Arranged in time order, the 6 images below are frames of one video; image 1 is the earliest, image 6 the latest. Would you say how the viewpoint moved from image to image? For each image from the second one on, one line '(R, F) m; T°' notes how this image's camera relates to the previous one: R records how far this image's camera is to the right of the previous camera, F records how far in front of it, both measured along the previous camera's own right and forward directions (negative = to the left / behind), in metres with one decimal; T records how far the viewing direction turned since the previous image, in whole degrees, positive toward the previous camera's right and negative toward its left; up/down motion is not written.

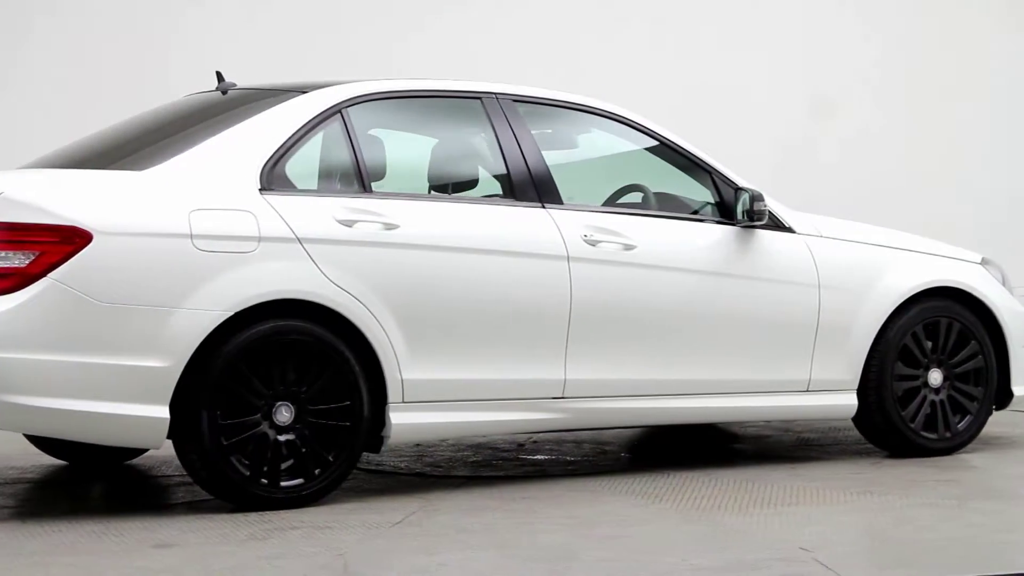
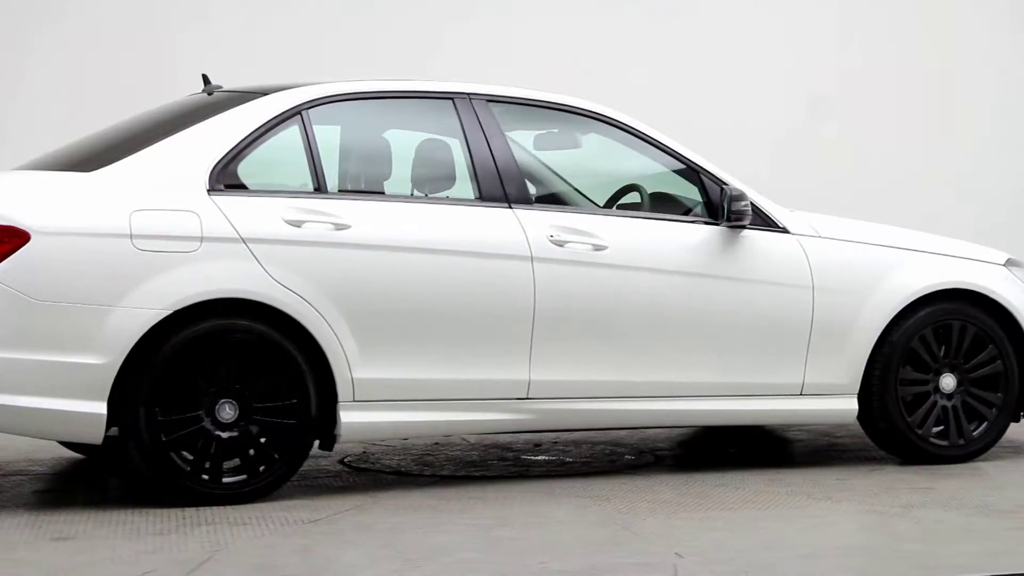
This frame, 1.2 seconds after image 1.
(+0.8, +0.1) m; -7°
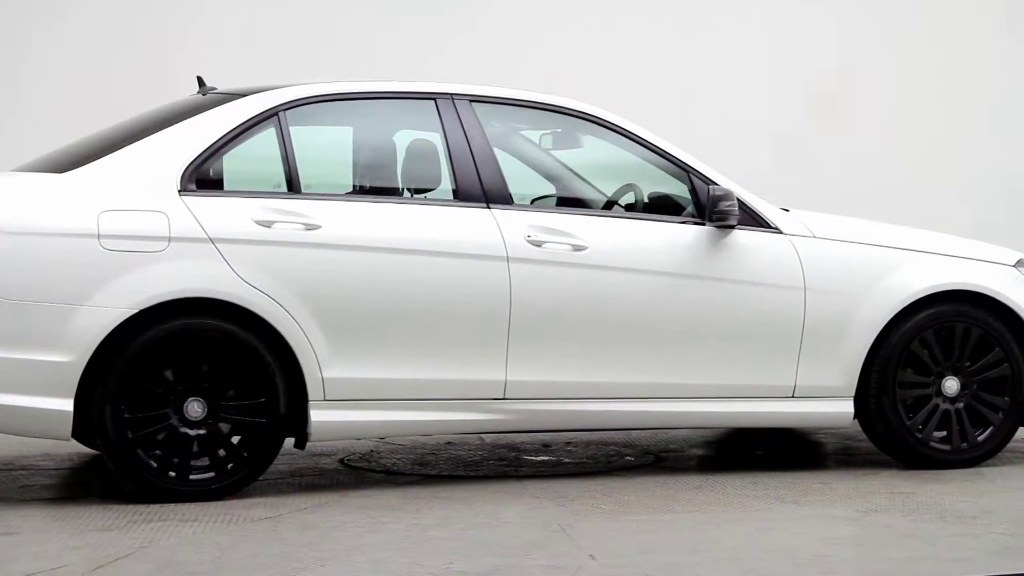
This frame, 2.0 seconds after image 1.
(+0.5, 0.0) m; -4°
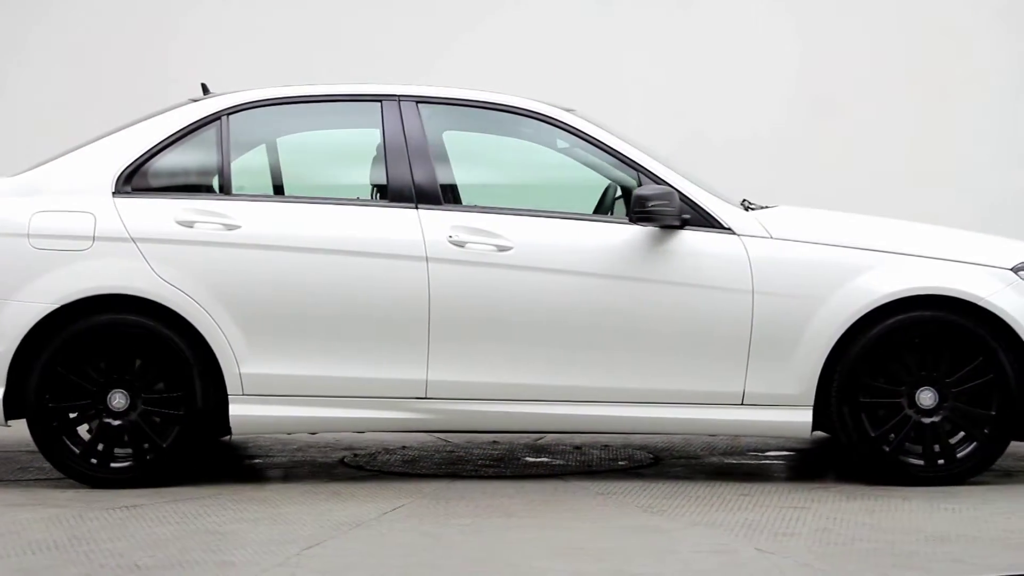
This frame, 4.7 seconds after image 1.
(+1.5, +0.2) m; -14°
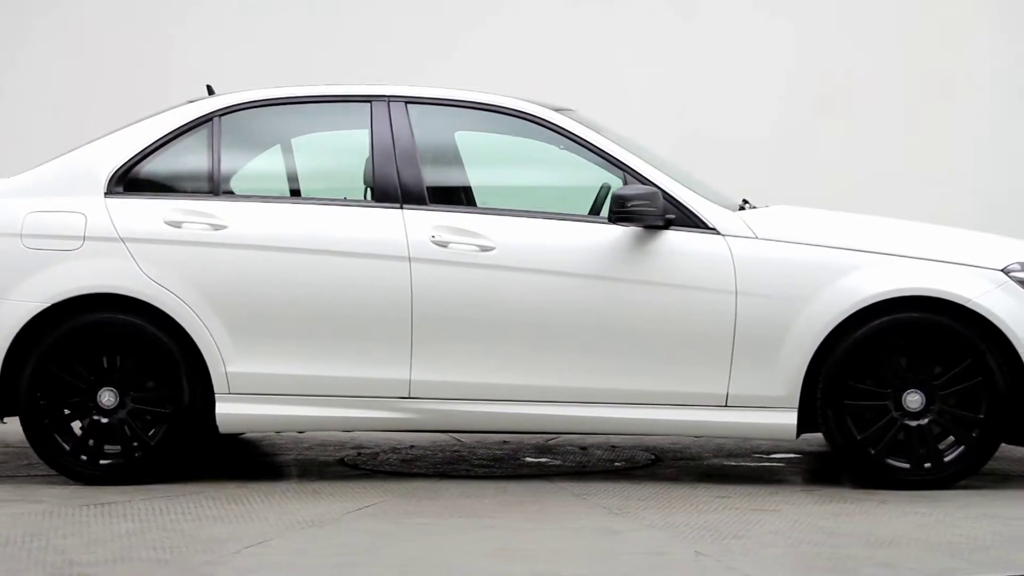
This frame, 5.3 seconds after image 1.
(+0.3, 0.0) m; -3°
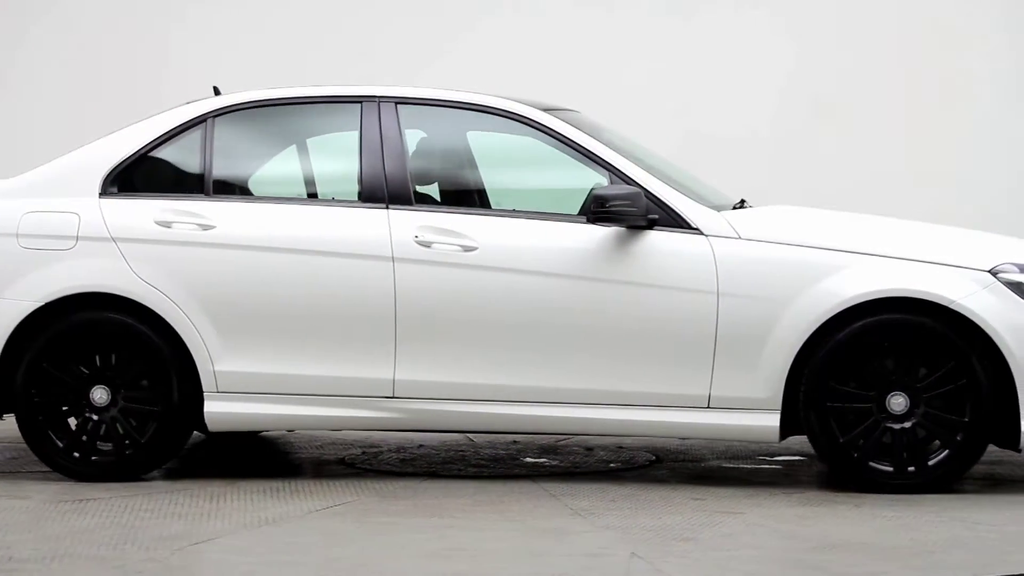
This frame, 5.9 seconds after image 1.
(+0.3, 0.0) m; -3°
